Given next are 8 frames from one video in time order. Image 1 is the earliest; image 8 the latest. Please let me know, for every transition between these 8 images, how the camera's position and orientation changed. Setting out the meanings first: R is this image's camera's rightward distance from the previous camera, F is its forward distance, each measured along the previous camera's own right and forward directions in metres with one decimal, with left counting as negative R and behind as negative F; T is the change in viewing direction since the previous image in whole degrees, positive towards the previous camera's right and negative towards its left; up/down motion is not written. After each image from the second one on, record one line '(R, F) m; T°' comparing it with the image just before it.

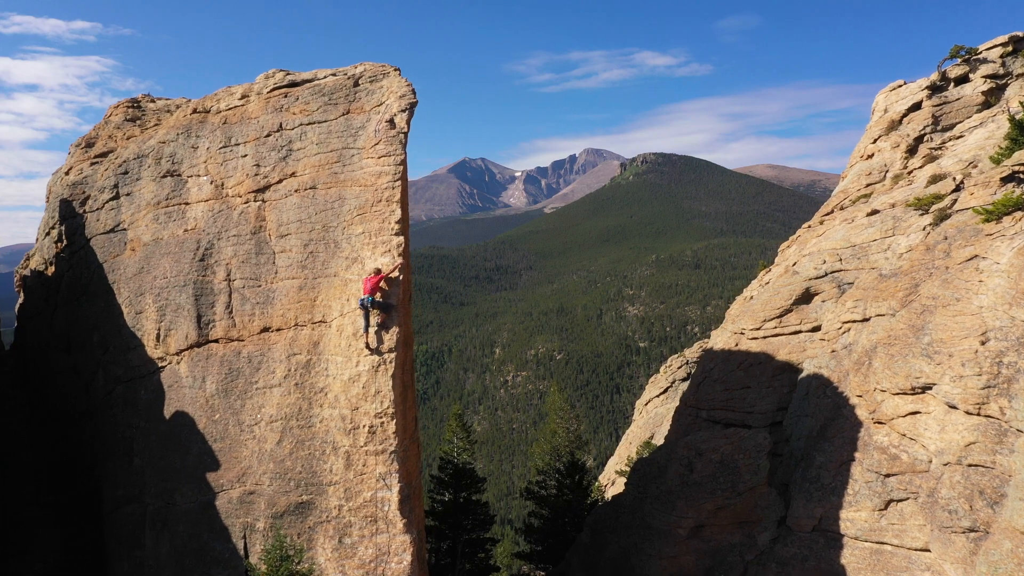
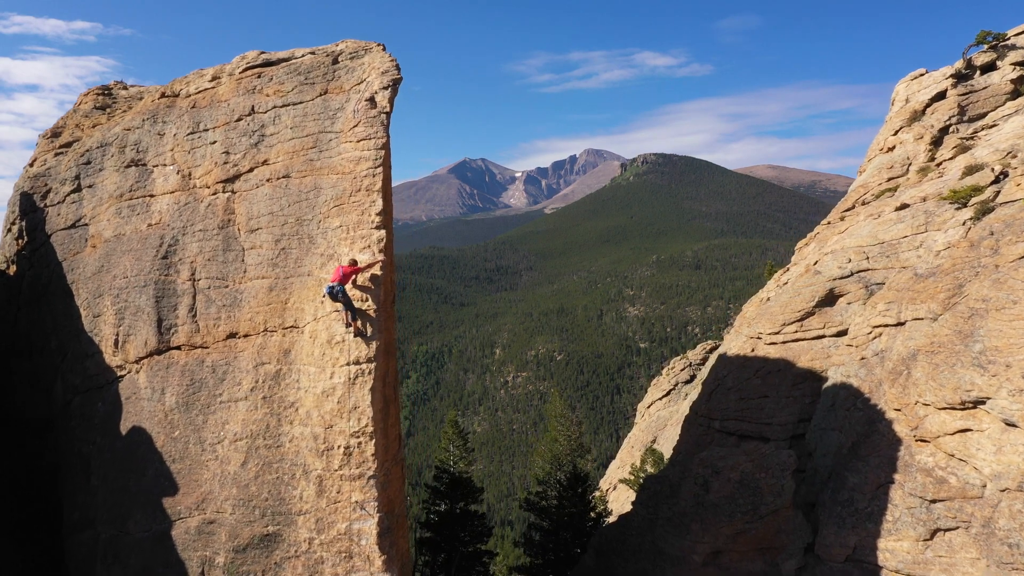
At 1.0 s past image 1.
(+0.1, +2.1) m; 0°
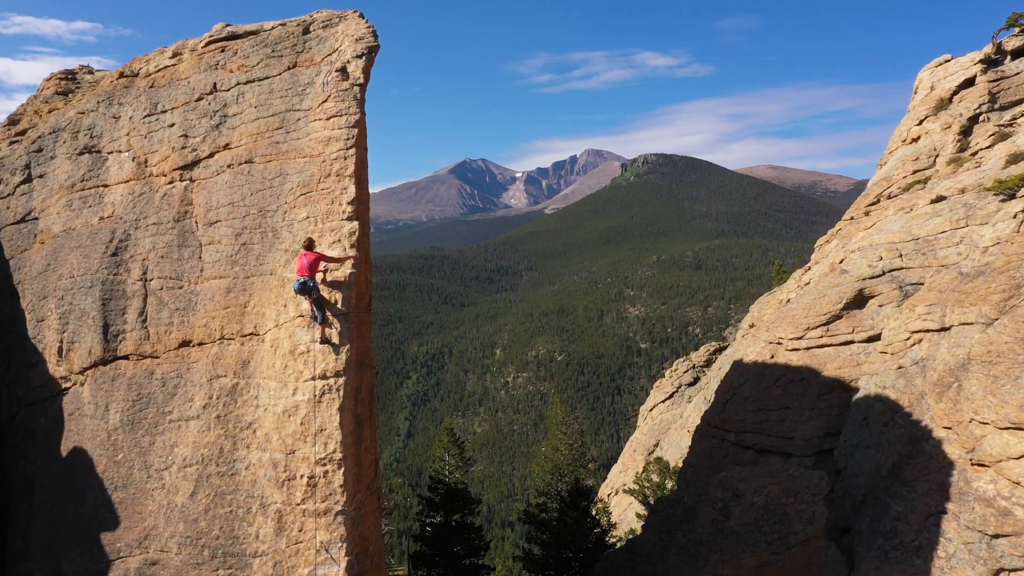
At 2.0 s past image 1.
(+0.1, +2.2) m; 0°
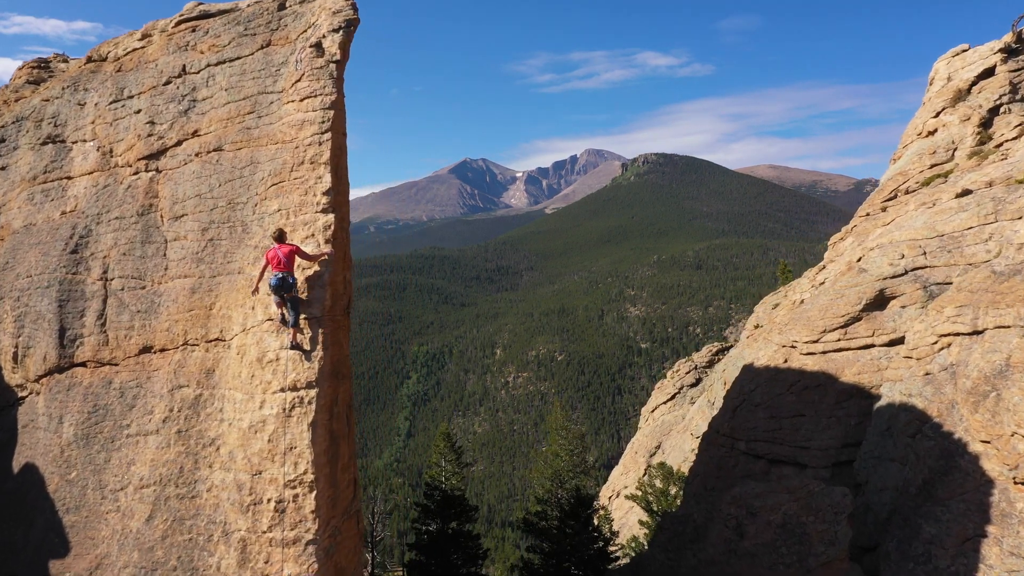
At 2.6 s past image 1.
(+0.1, +1.4) m; 0°
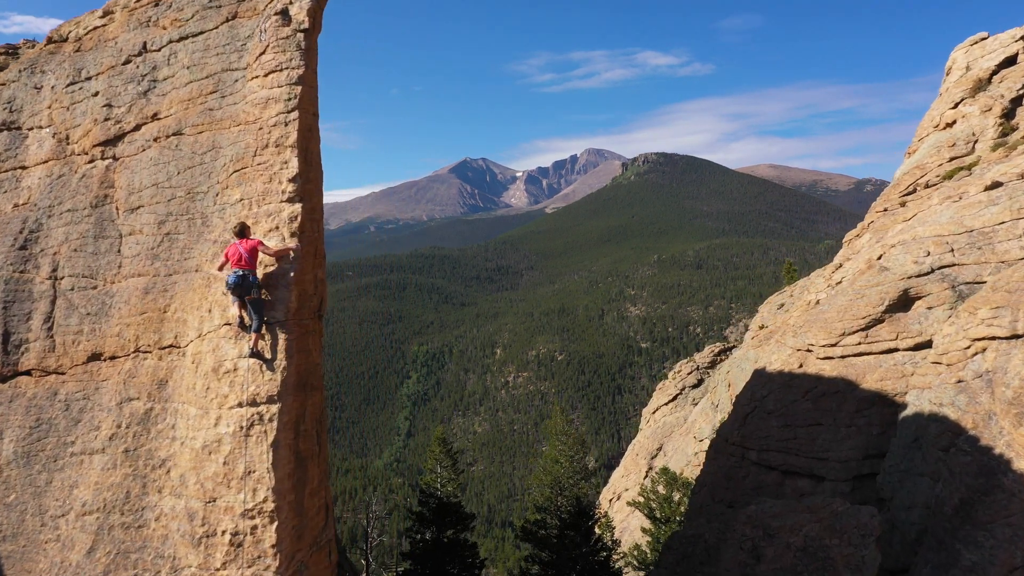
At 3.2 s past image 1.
(+0.1, +1.4) m; 0°
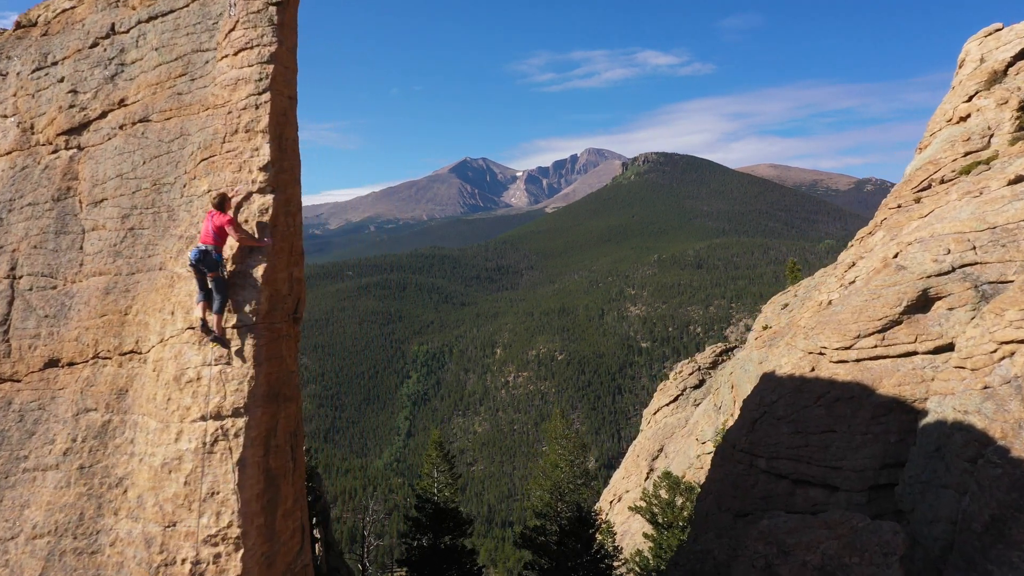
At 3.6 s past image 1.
(+0.1, +1.0) m; 0°
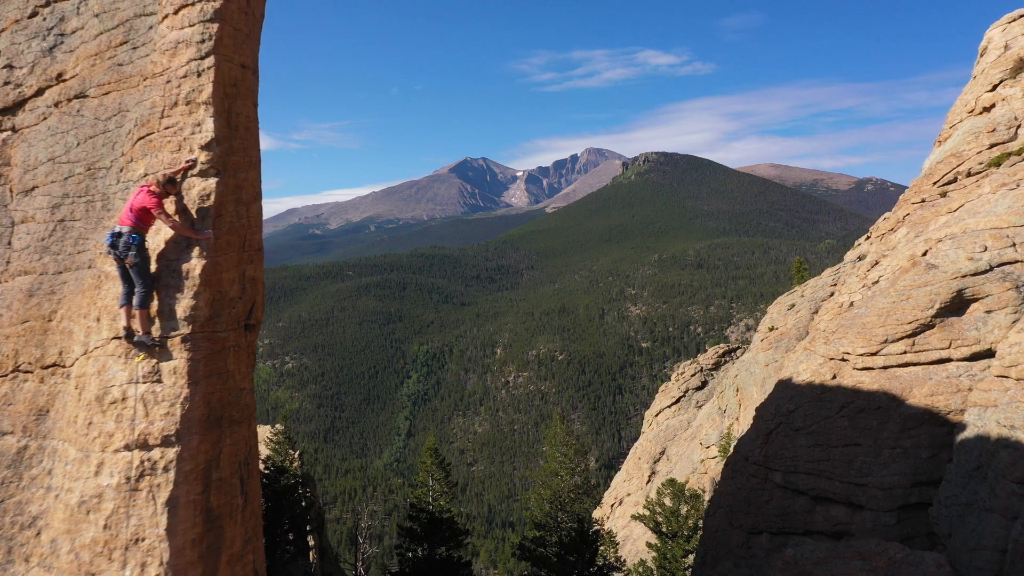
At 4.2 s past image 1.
(+0.1, +1.5) m; 0°
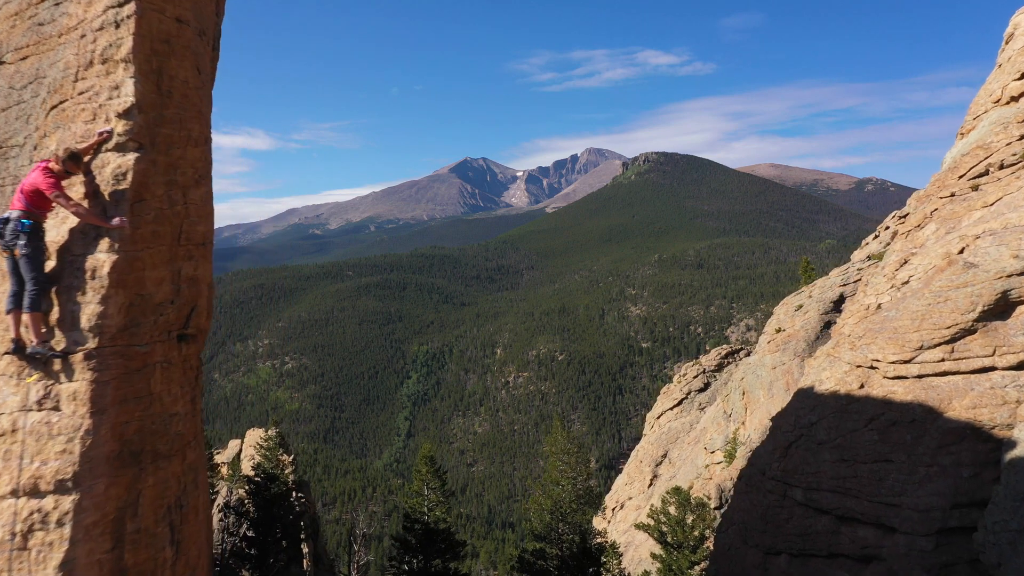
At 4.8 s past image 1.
(+0.1, +1.6) m; 0°
